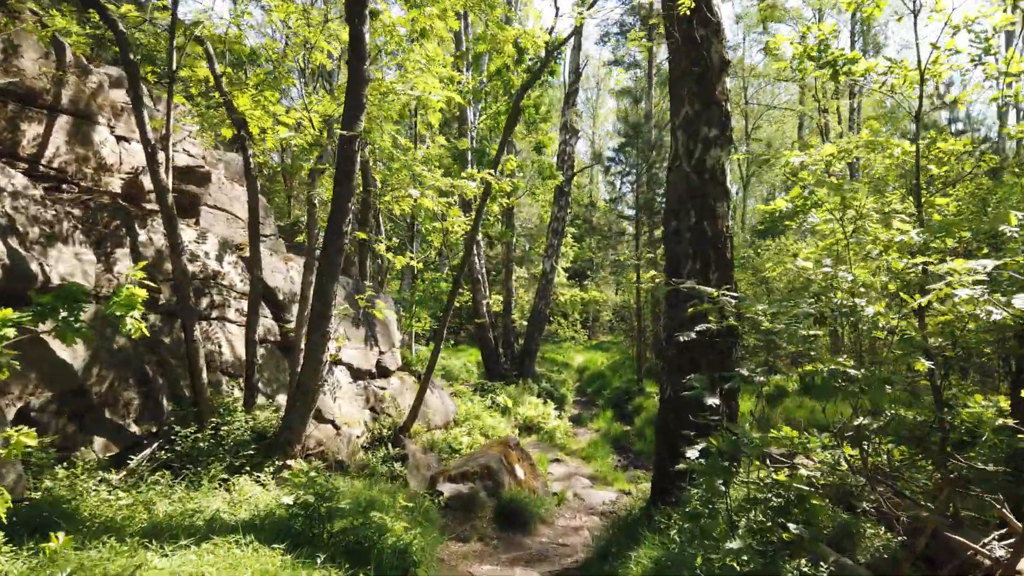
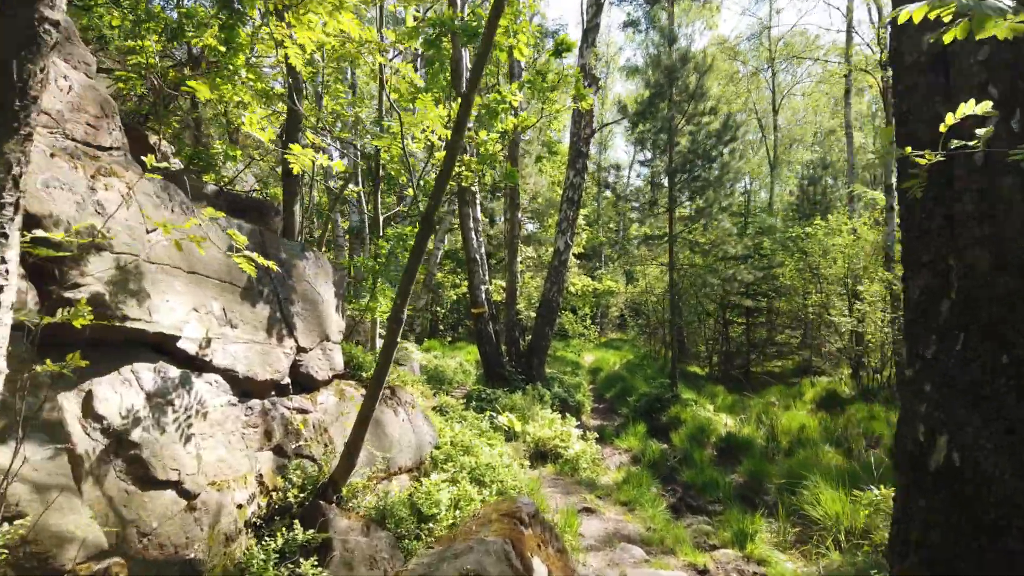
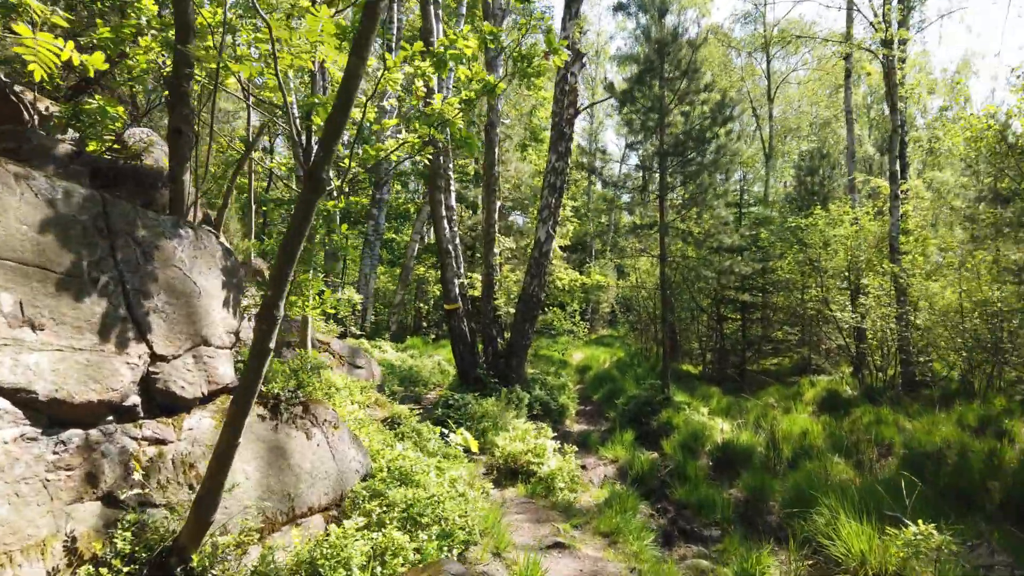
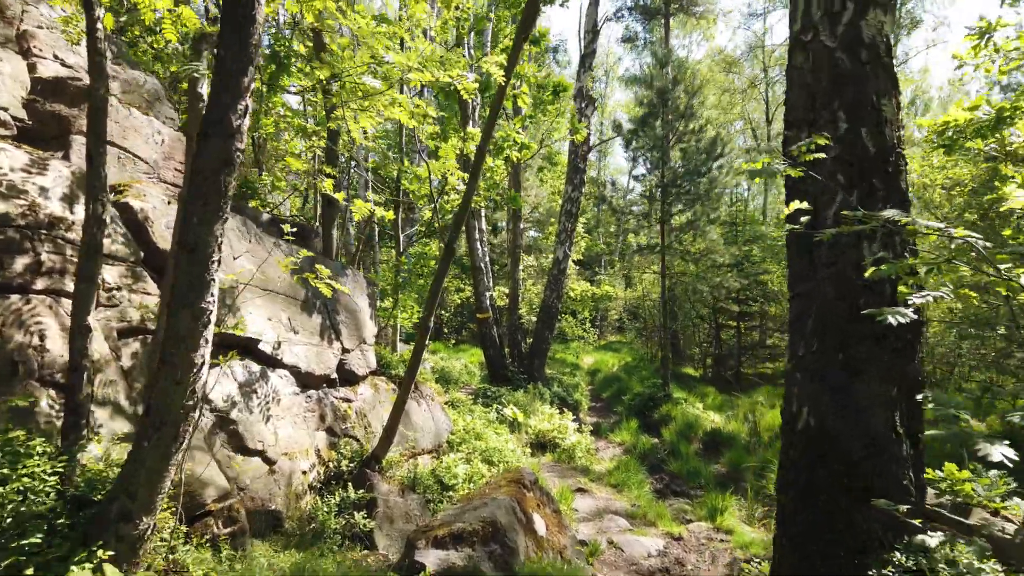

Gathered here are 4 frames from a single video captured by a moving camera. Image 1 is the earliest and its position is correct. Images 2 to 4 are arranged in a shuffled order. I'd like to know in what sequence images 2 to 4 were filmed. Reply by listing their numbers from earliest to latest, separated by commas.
4, 2, 3
